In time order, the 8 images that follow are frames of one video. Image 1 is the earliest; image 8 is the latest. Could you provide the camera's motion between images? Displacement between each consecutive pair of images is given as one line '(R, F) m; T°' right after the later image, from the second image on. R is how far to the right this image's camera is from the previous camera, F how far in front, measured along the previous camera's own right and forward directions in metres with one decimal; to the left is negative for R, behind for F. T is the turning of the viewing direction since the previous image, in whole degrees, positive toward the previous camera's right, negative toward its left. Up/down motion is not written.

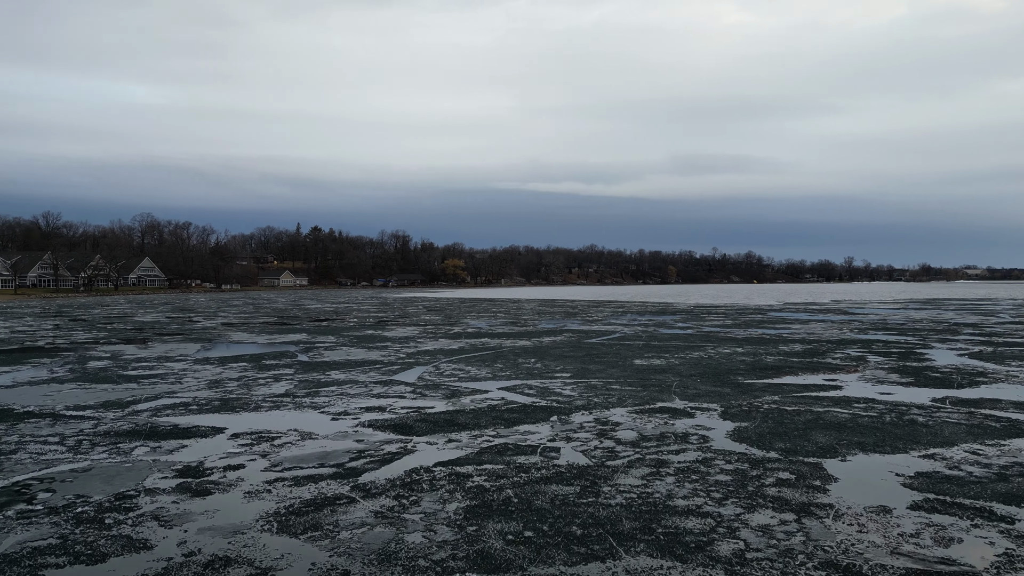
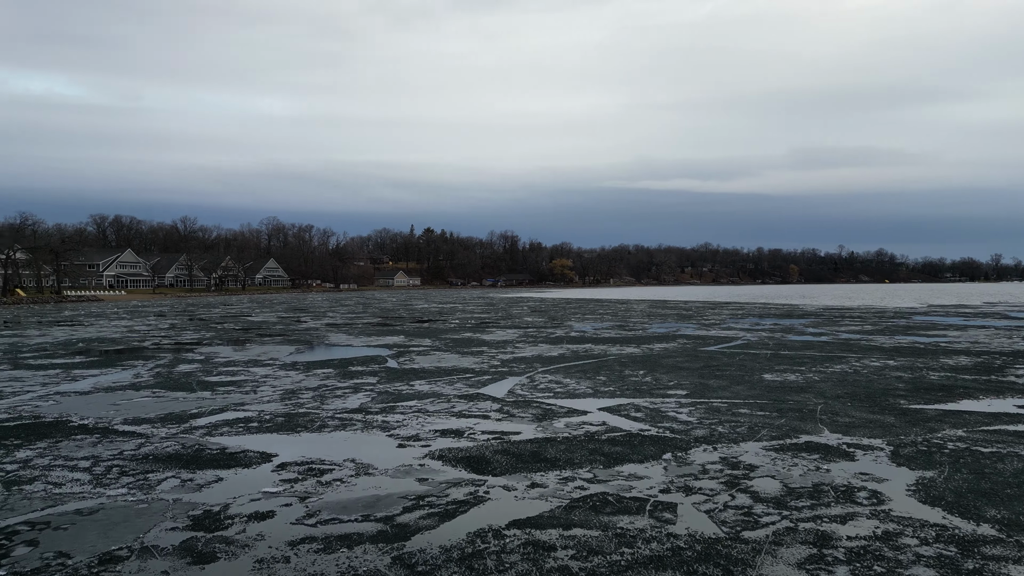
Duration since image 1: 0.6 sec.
(+0.1, +2.1) m; -9°
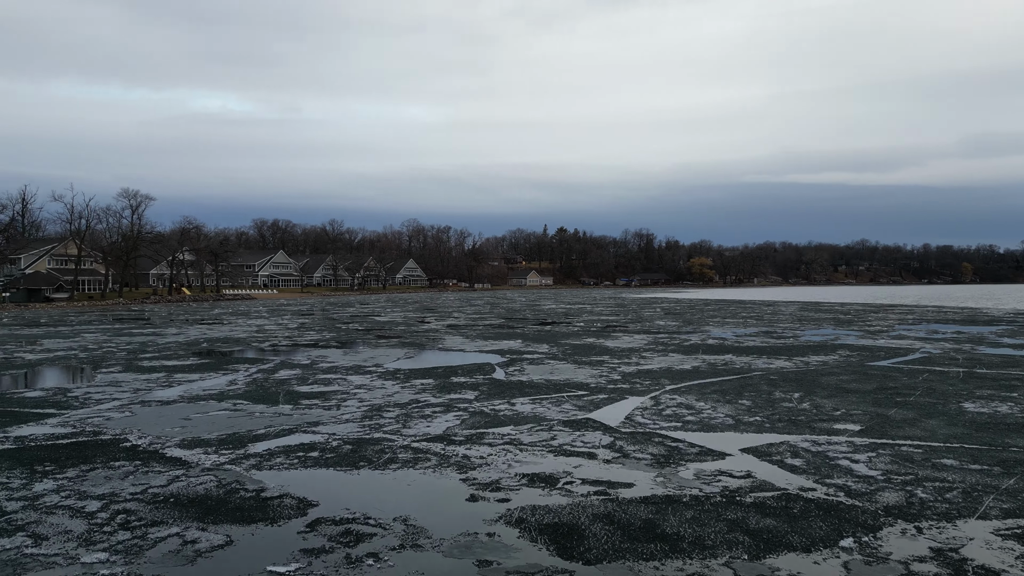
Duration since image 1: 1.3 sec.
(+0.3, +2.4) m; -11°
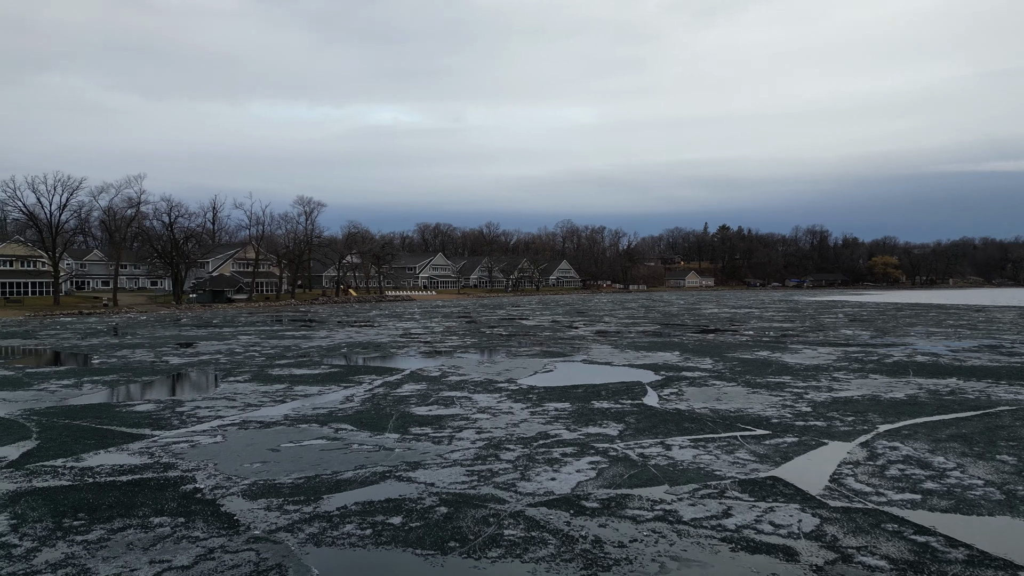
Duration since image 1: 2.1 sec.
(0.0, +2.8) m; -12°
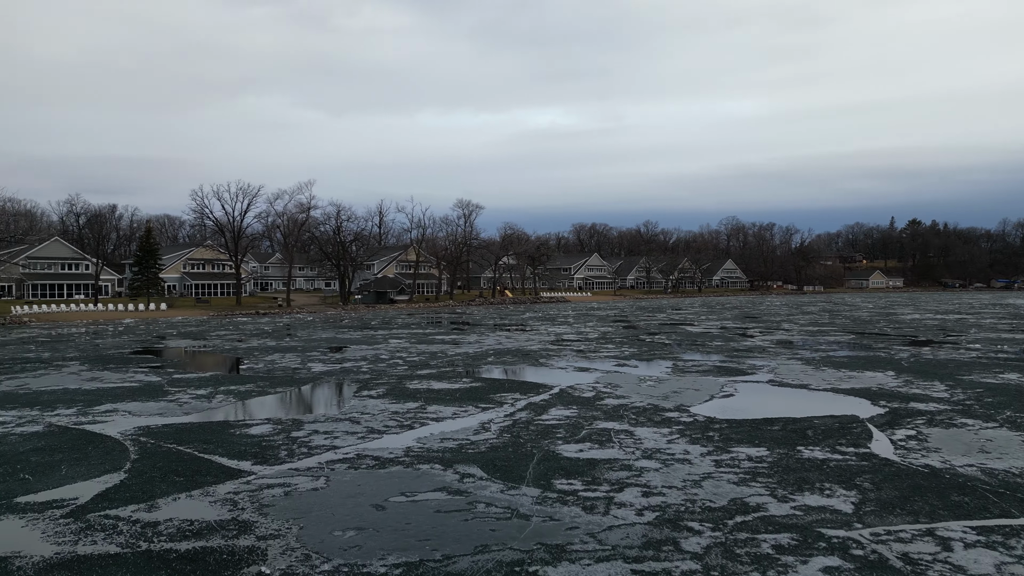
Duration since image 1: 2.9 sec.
(-0.2, +2.8) m; -12°
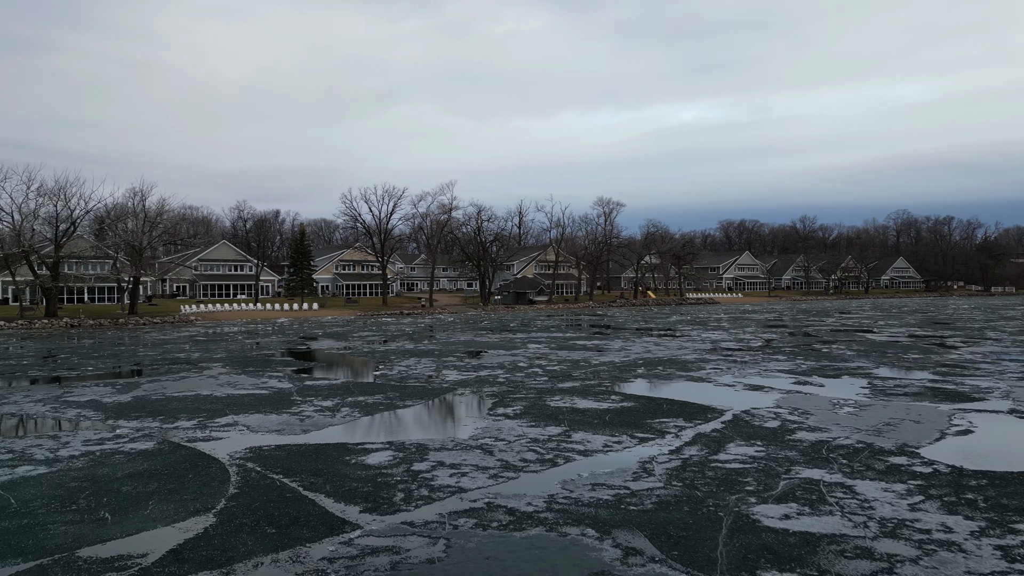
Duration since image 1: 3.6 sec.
(-0.4, +2.3) m; -11°
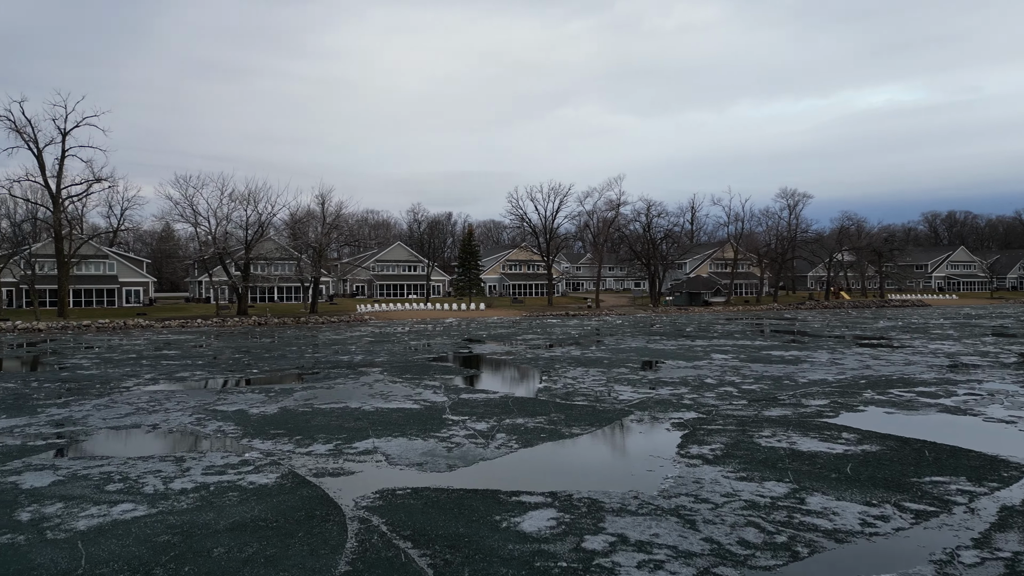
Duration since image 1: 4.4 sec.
(-0.4, +2.8) m; -13°
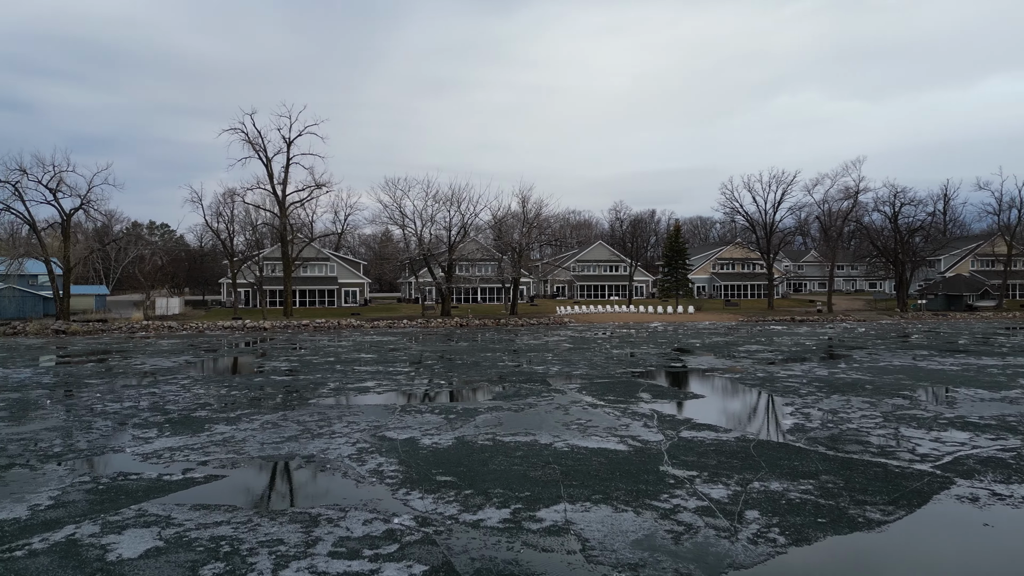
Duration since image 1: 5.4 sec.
(-0.6, +3.5) m; -16°
